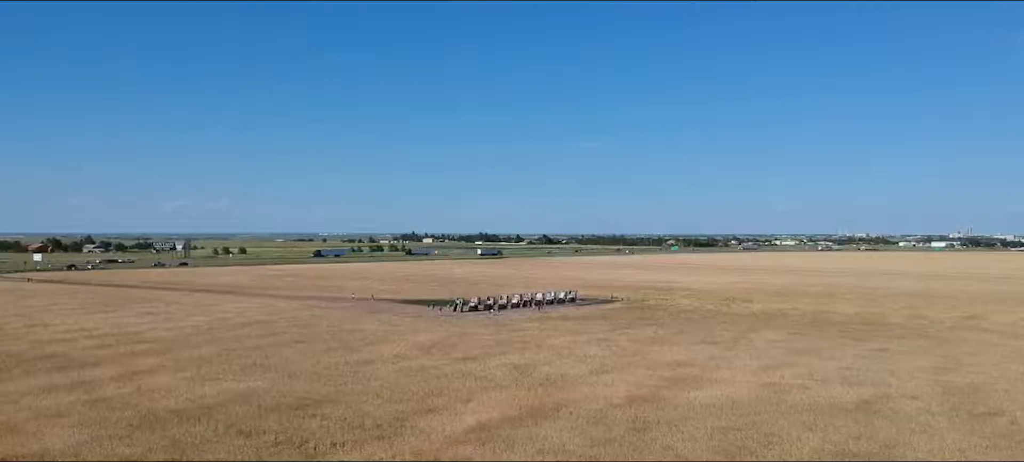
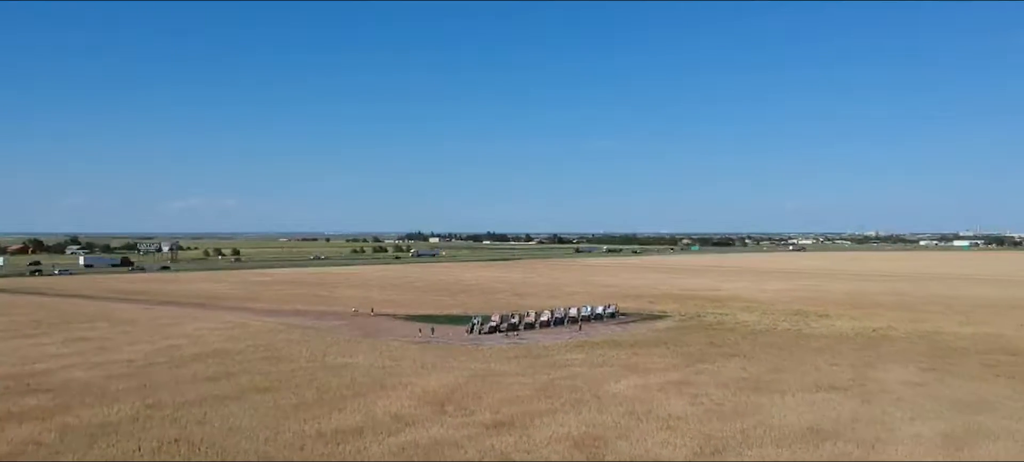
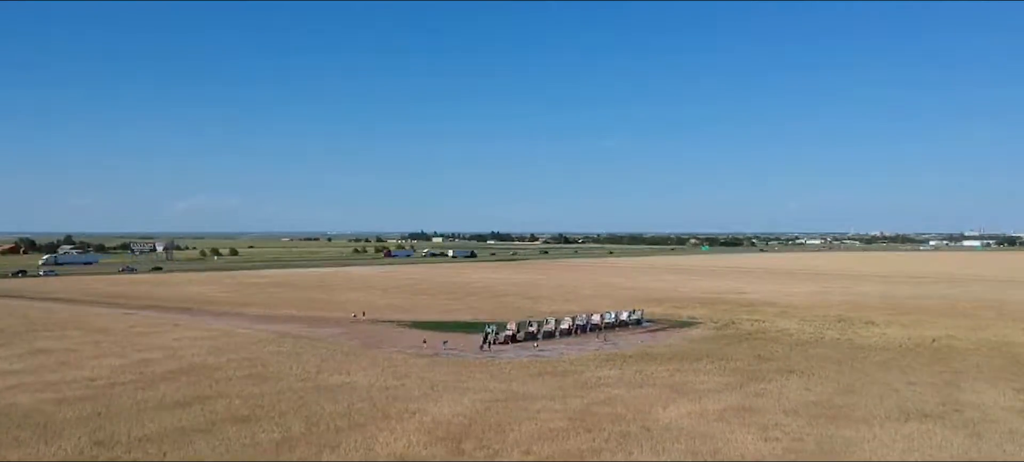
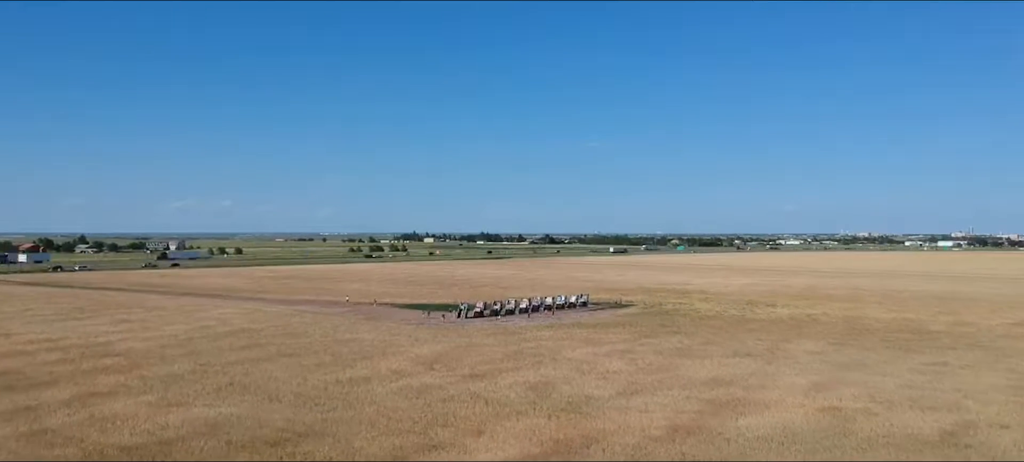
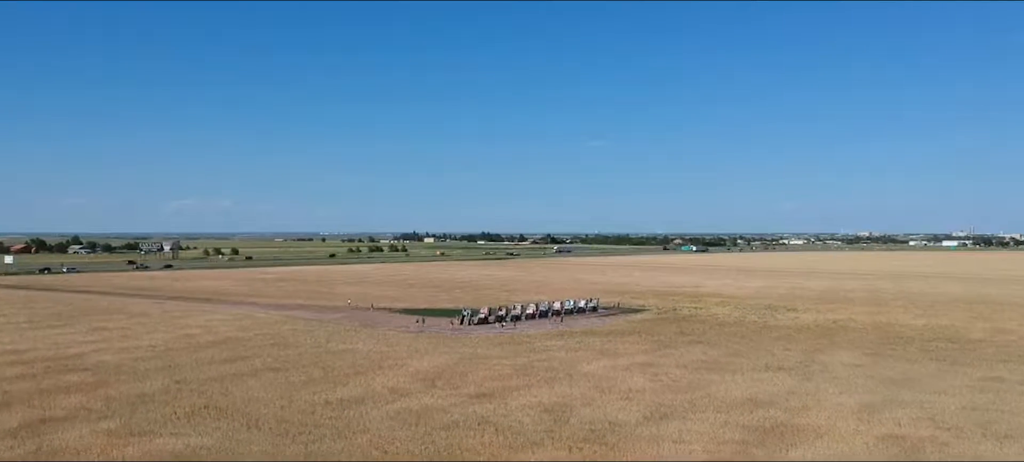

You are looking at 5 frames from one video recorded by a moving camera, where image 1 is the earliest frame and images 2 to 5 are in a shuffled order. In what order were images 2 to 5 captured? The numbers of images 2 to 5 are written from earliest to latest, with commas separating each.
4, 5, 2, 3
